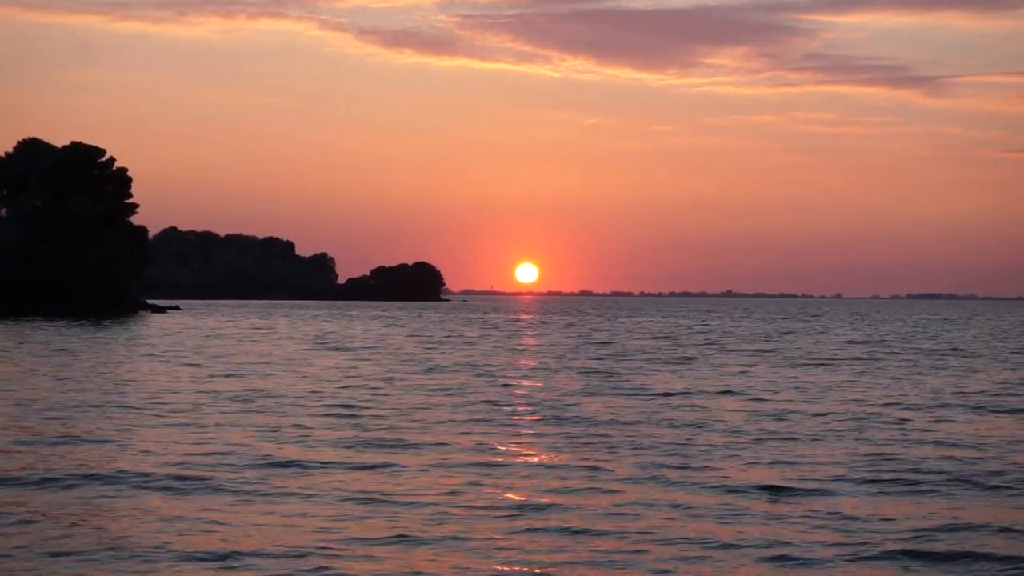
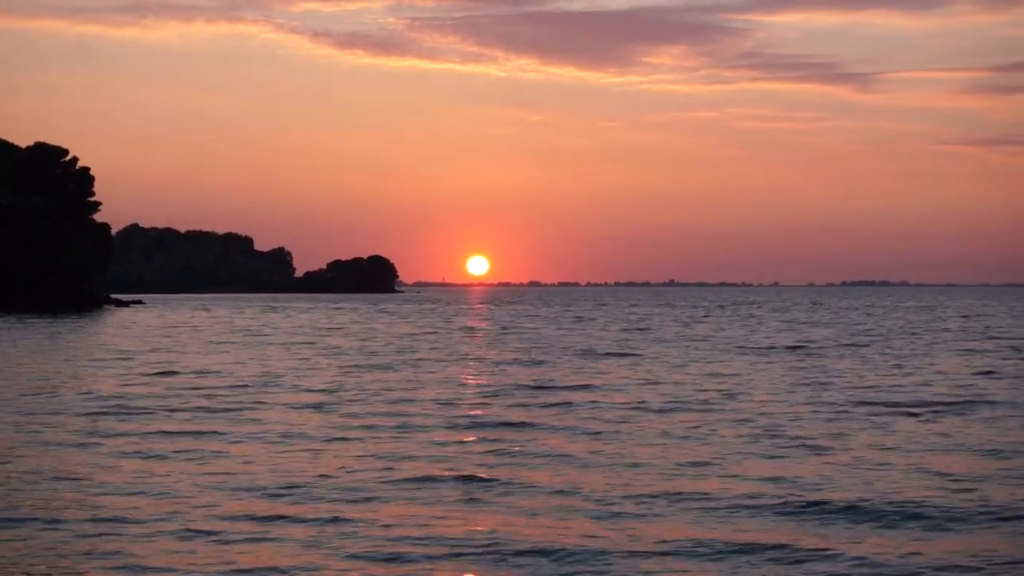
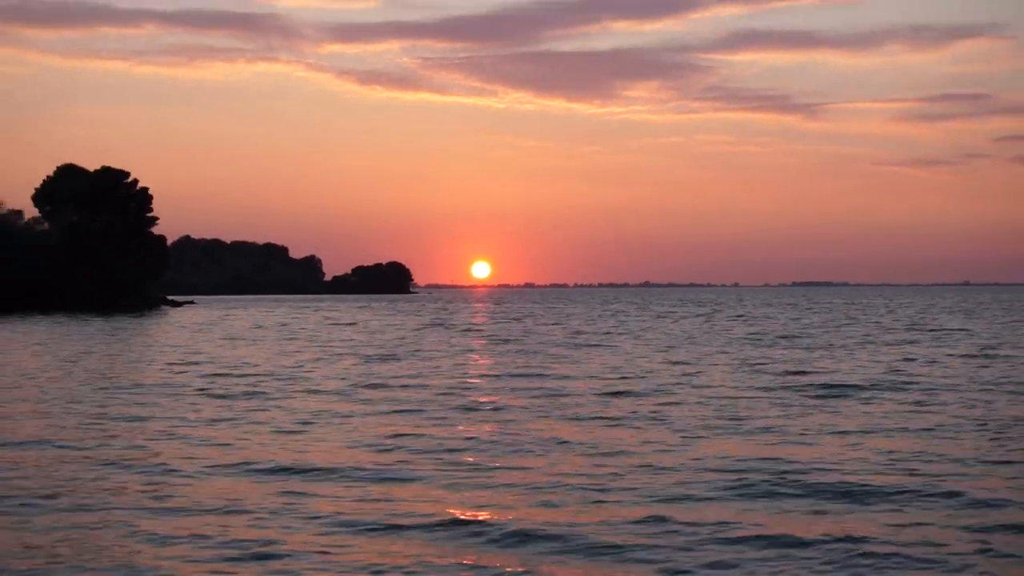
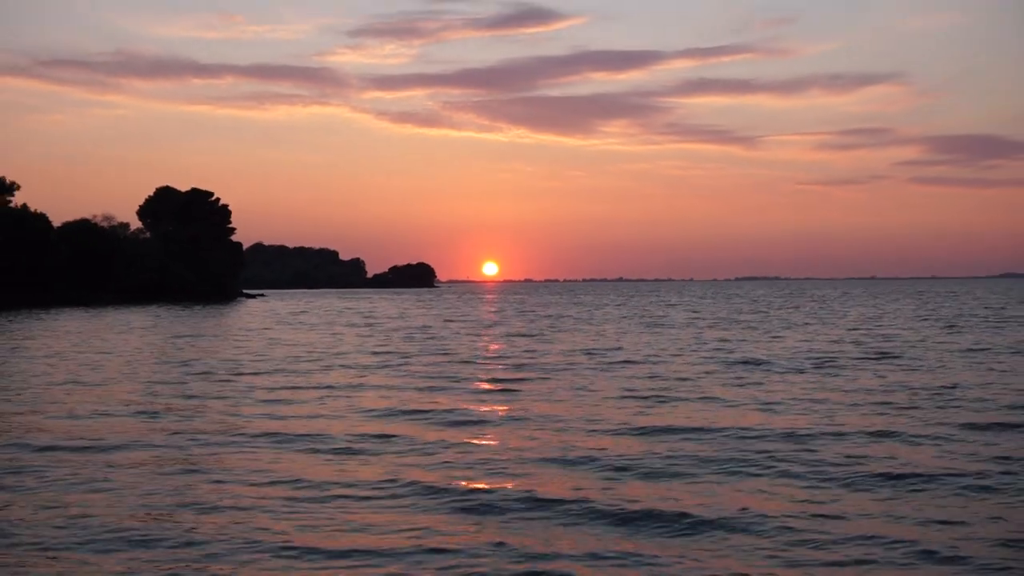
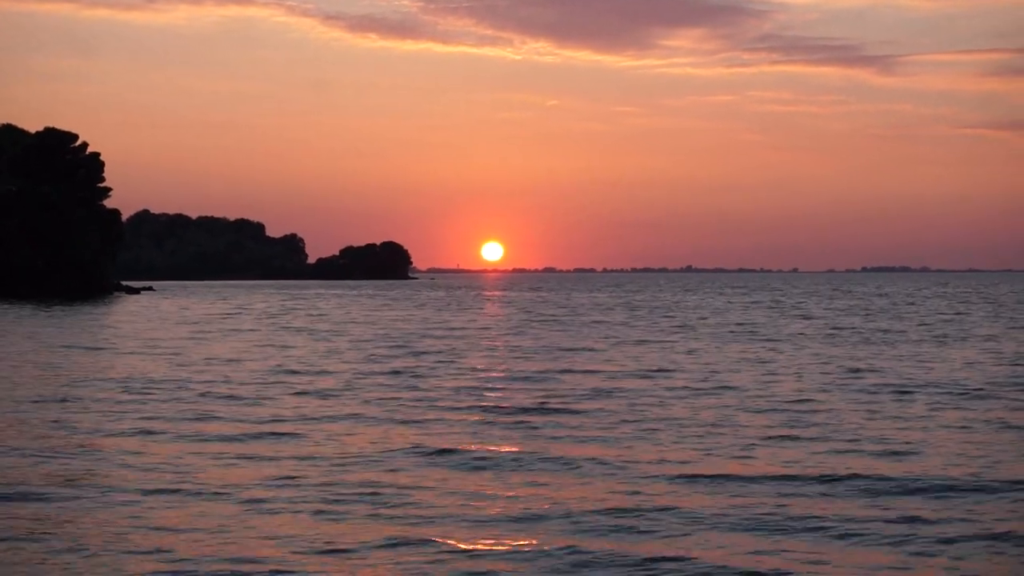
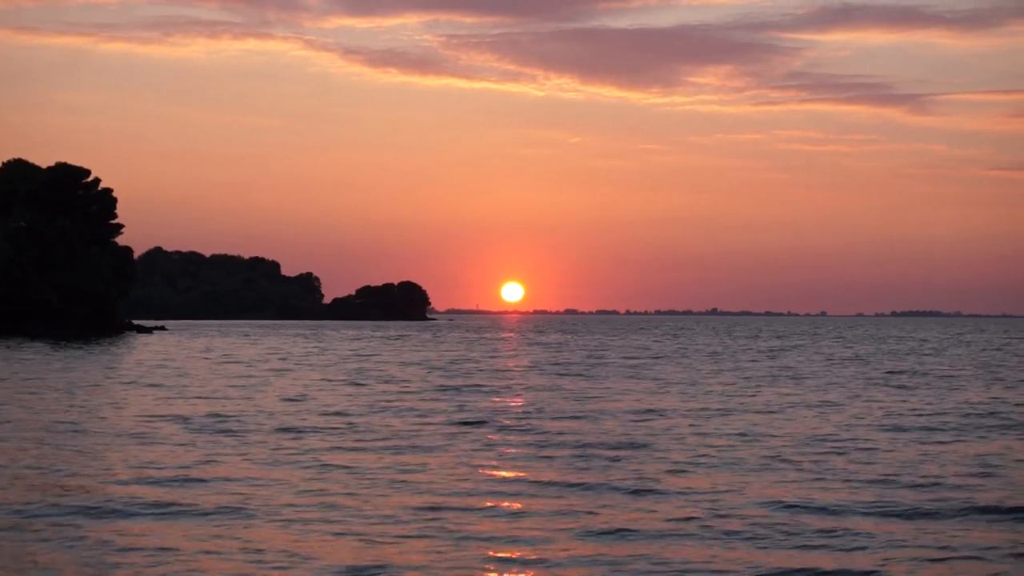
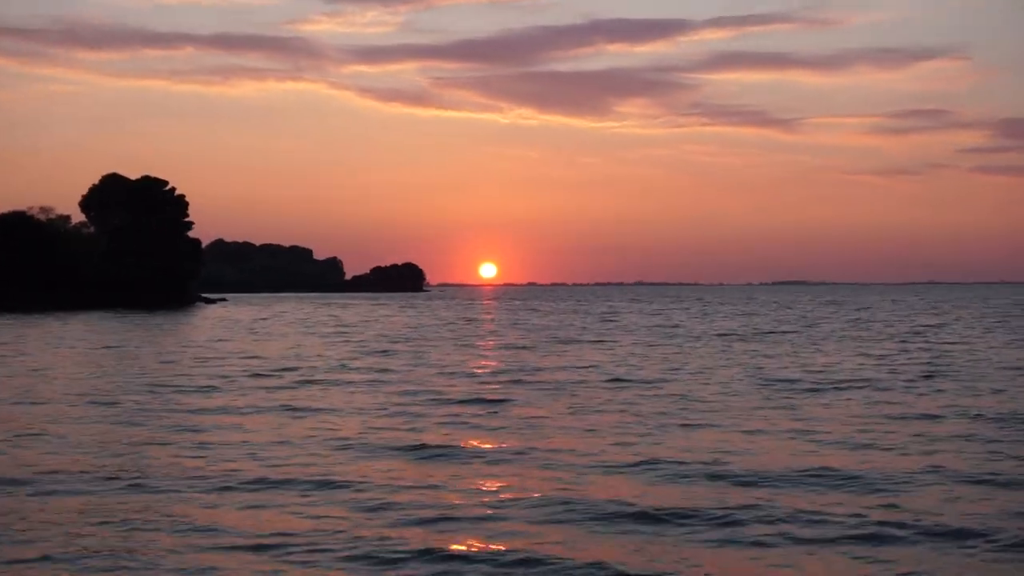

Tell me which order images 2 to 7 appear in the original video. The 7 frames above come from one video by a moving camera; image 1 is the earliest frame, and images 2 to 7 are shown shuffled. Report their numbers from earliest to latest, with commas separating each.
6, 5, 2, 3, 4, 7
